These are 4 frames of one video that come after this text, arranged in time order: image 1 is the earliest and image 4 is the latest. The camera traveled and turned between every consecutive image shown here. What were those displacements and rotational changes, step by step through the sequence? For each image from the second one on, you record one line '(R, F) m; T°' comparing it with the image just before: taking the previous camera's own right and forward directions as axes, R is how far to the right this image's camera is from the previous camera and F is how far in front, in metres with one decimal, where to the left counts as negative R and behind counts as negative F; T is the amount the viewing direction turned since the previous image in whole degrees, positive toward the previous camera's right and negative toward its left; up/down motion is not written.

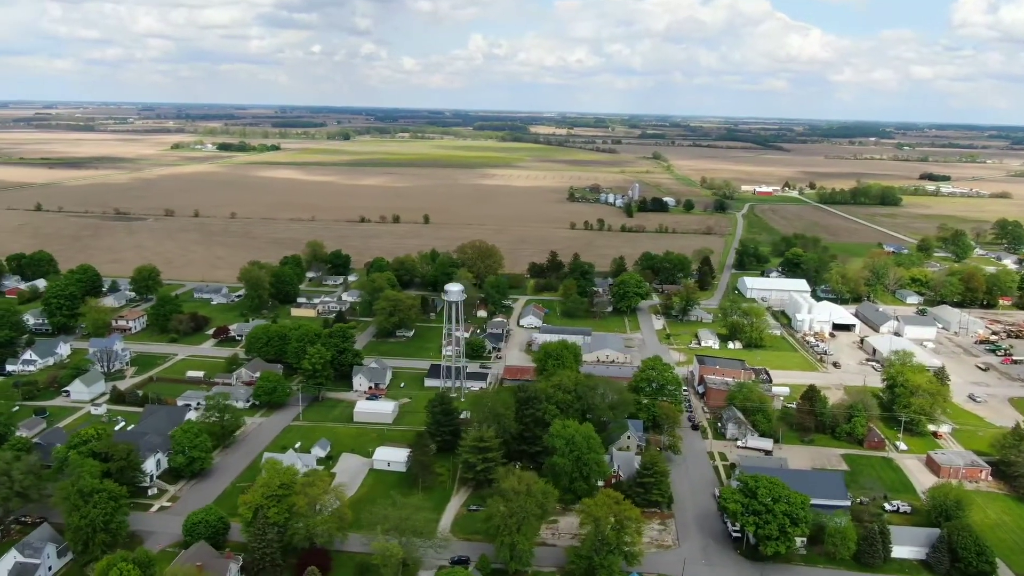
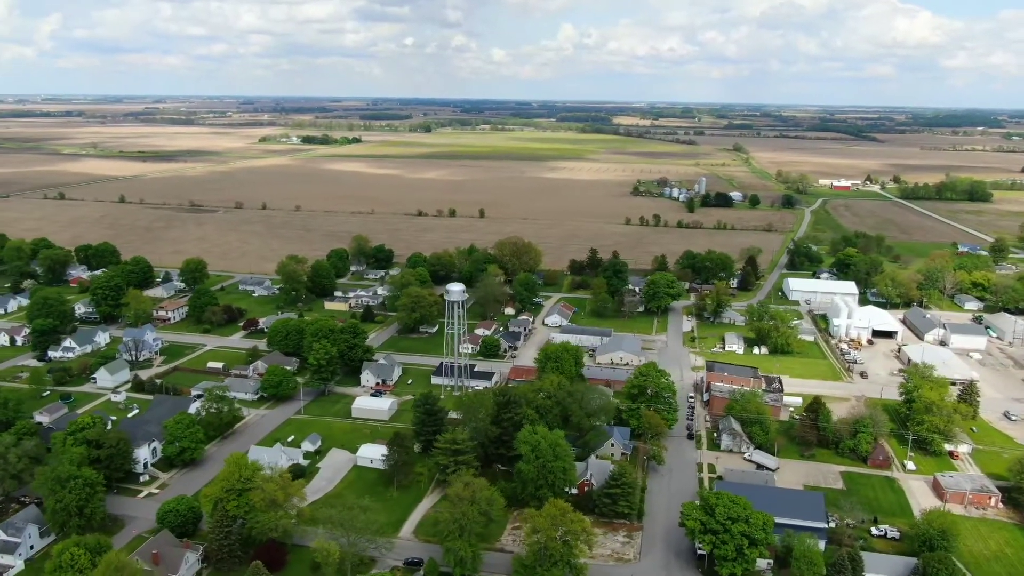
(+4.5, +0.4) m; -7°
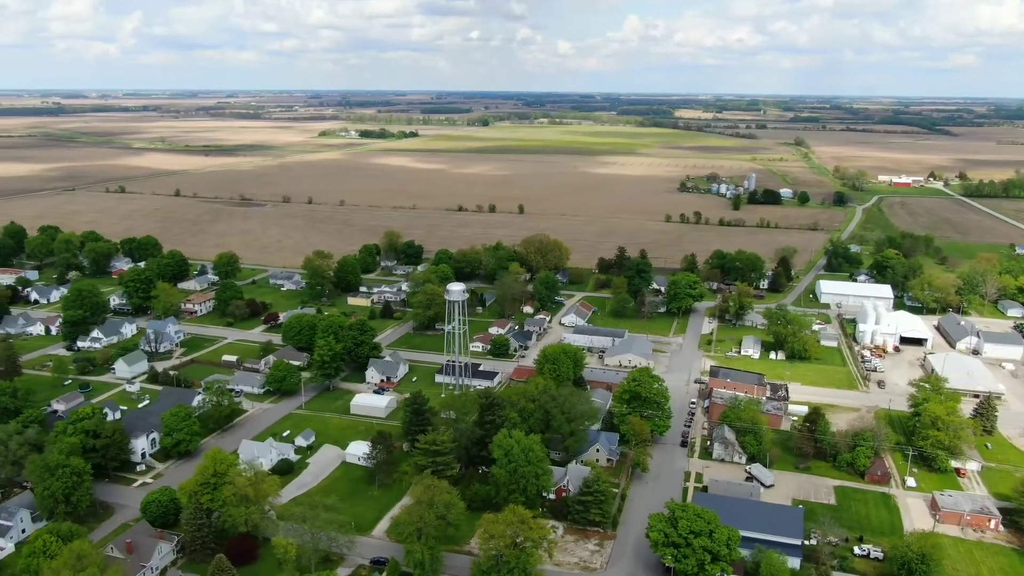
(+3.3, +0.3) m; -5°
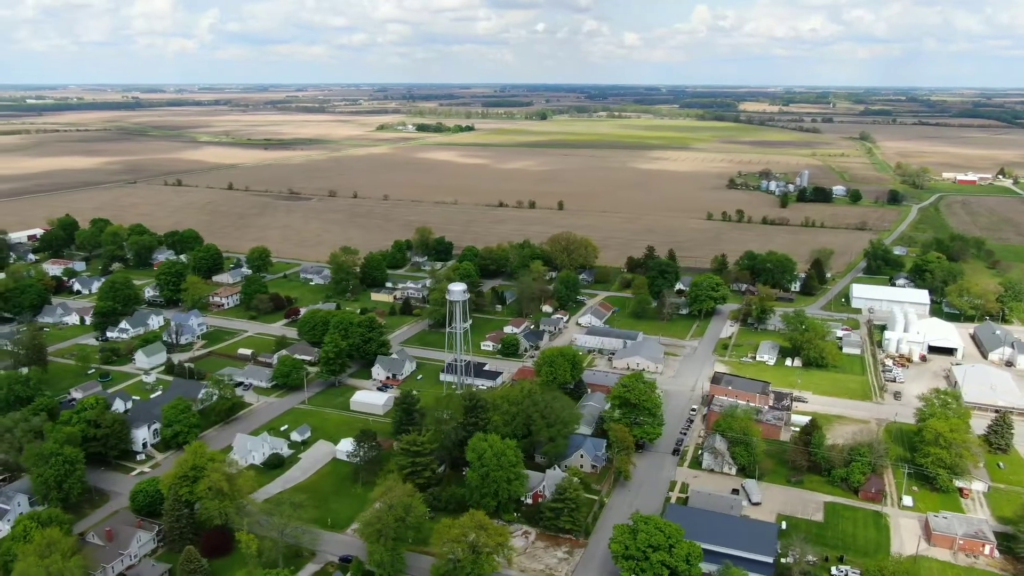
(+3.3, +0.3) m; -5°
